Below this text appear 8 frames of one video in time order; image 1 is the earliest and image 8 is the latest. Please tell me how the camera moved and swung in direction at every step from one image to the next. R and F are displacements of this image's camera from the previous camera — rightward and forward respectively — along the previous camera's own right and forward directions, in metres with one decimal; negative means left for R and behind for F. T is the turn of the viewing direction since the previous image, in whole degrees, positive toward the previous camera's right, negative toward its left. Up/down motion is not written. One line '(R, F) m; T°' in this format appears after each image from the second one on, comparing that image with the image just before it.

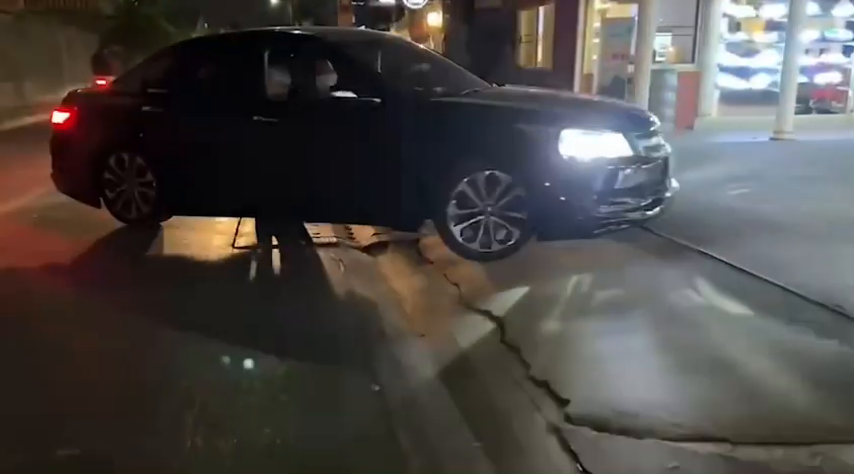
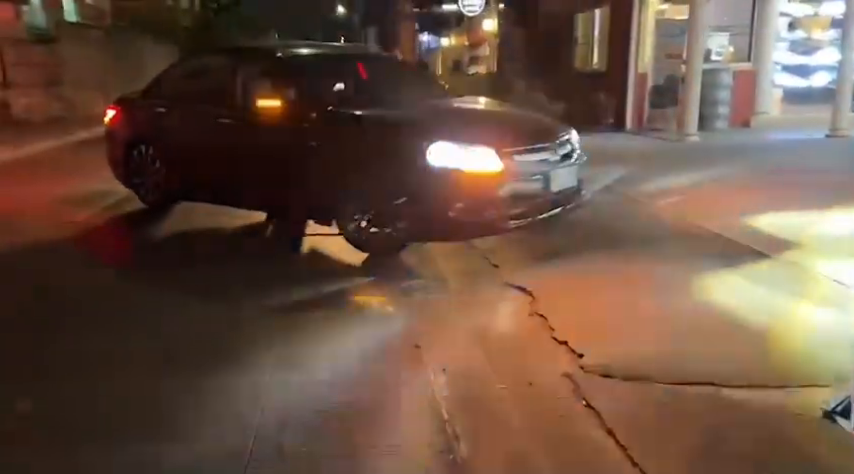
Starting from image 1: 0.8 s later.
(+0.2, -0.6) m; -5°
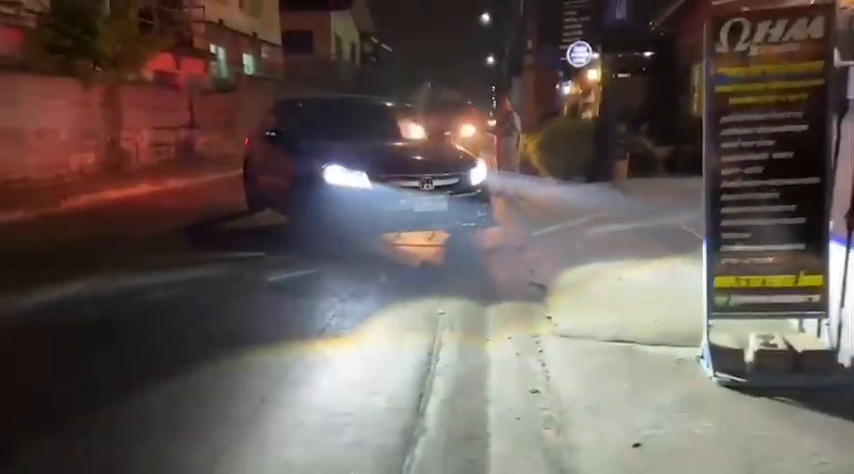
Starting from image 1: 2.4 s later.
(+1.1, -1.6) m; -12°
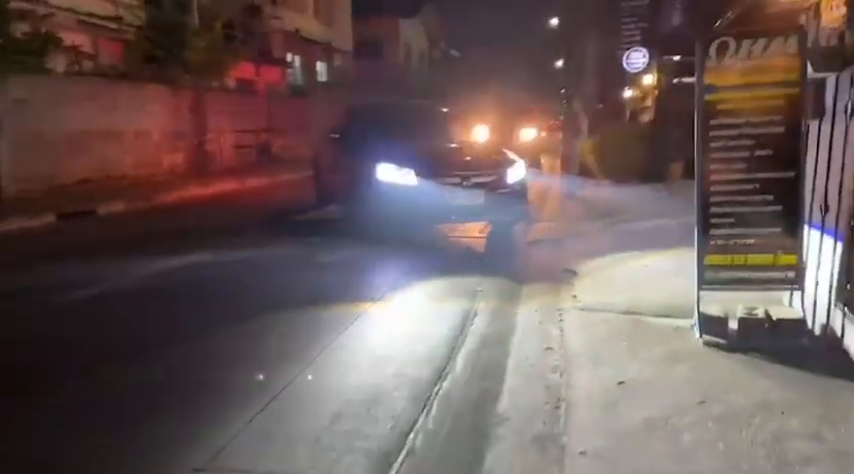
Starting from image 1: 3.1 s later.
(+0.2, -1.0) m; -5°
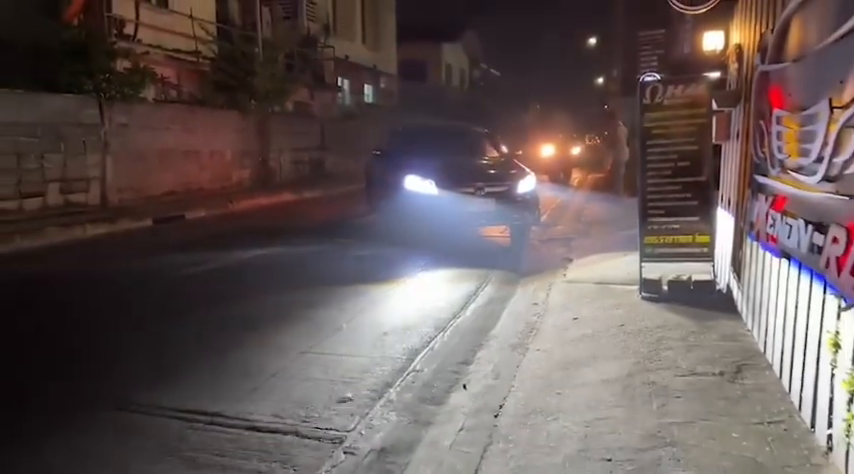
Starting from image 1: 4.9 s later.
(+0.2, -2.2) m; -3°
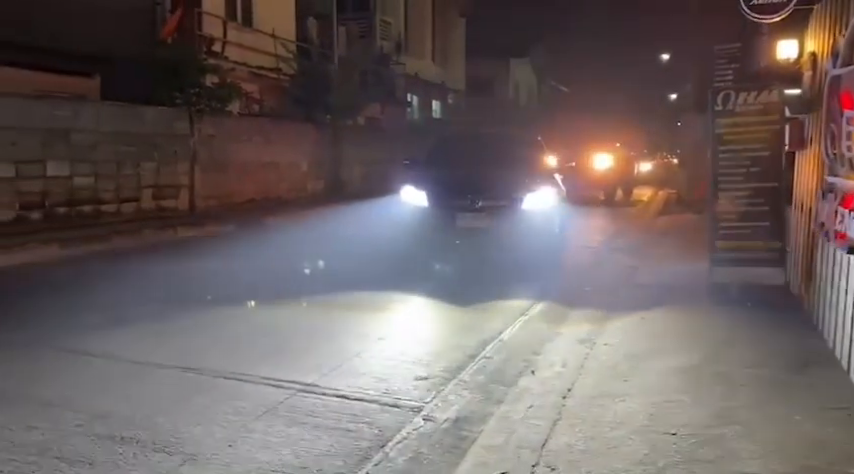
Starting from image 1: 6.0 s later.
(0.0, -0.3) m; -5°
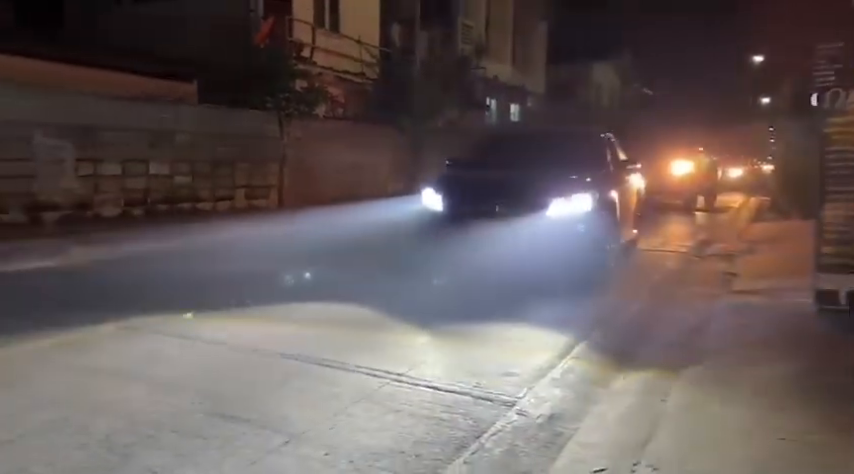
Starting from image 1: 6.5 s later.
(-0.1, 0.0) m; -6°
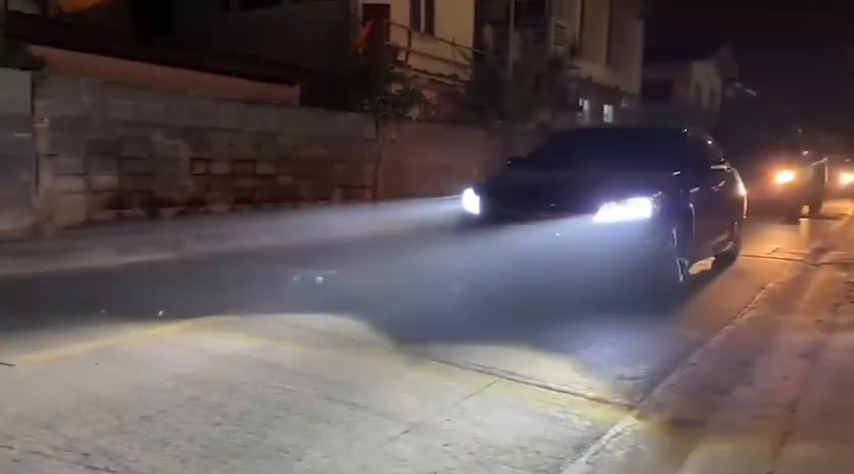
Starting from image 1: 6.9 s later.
(-0.1, 0.0) m; -7°
